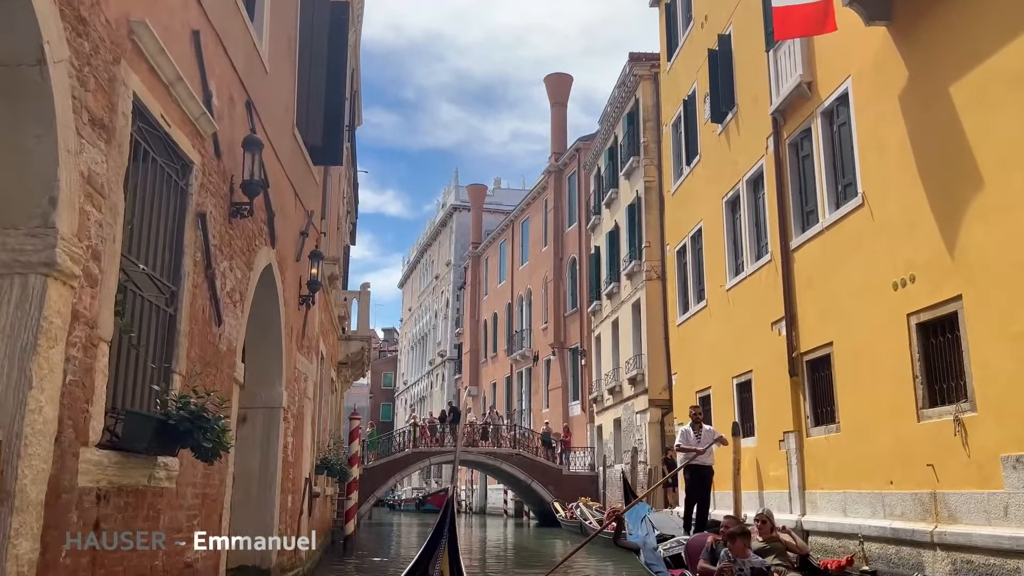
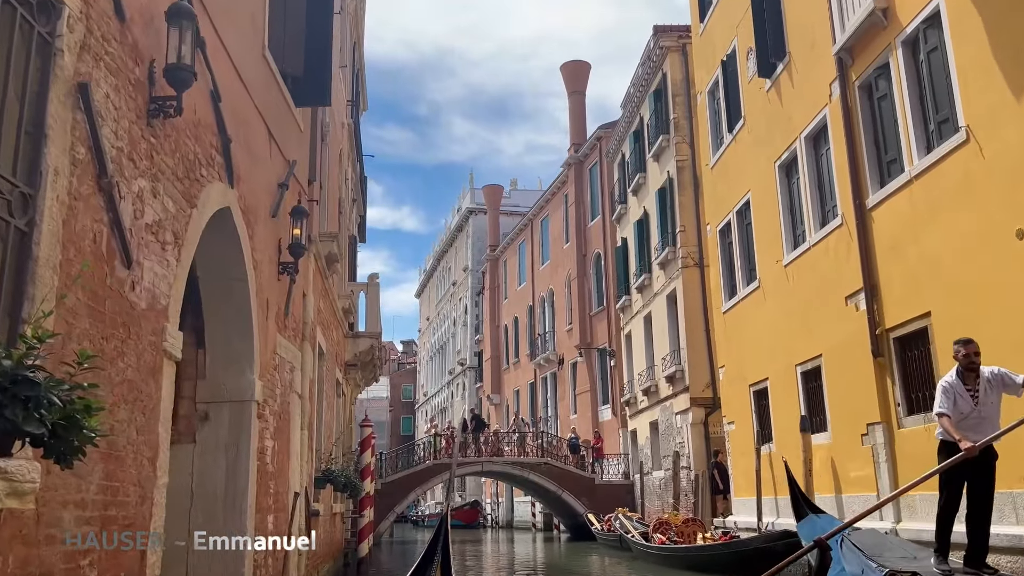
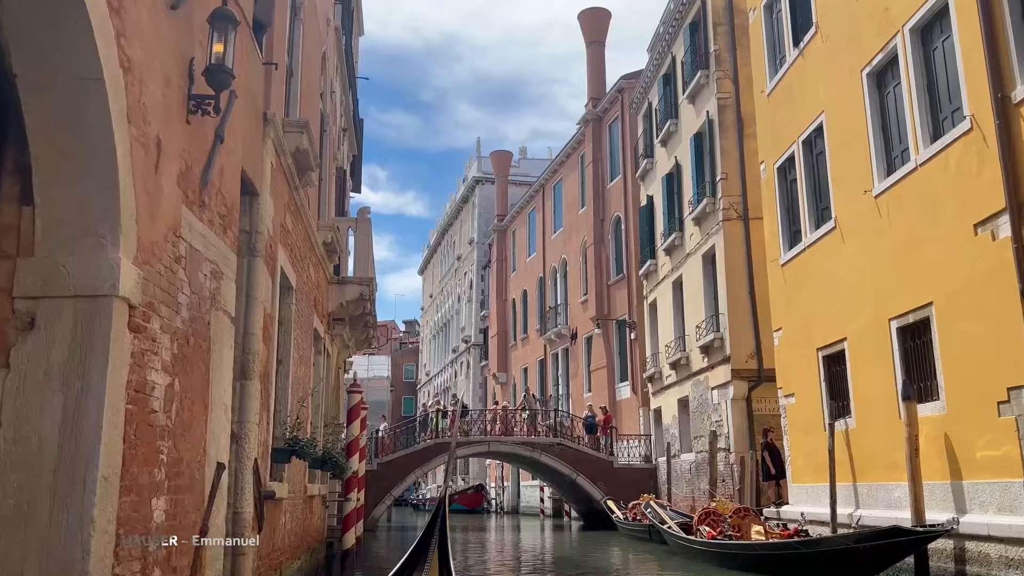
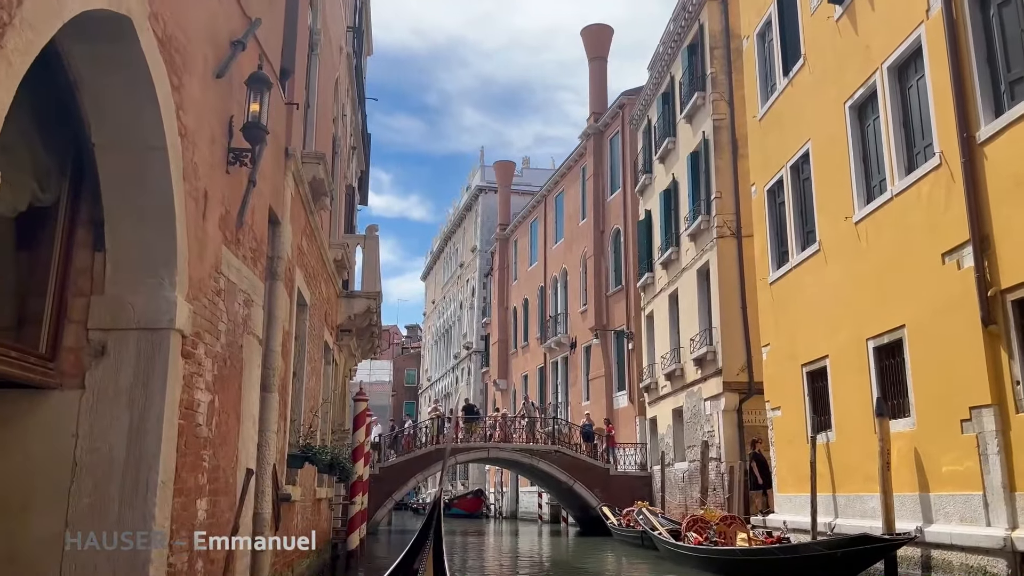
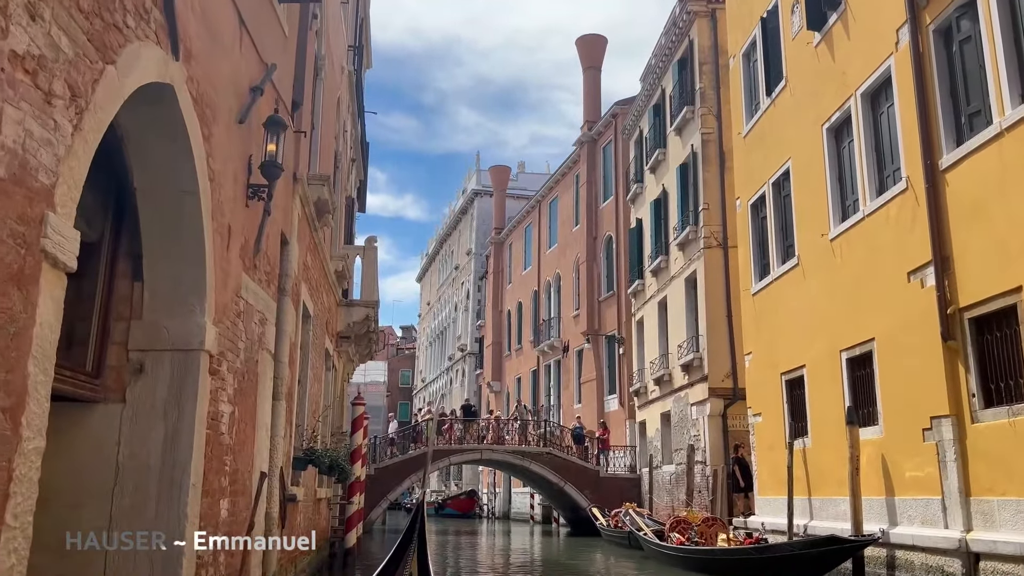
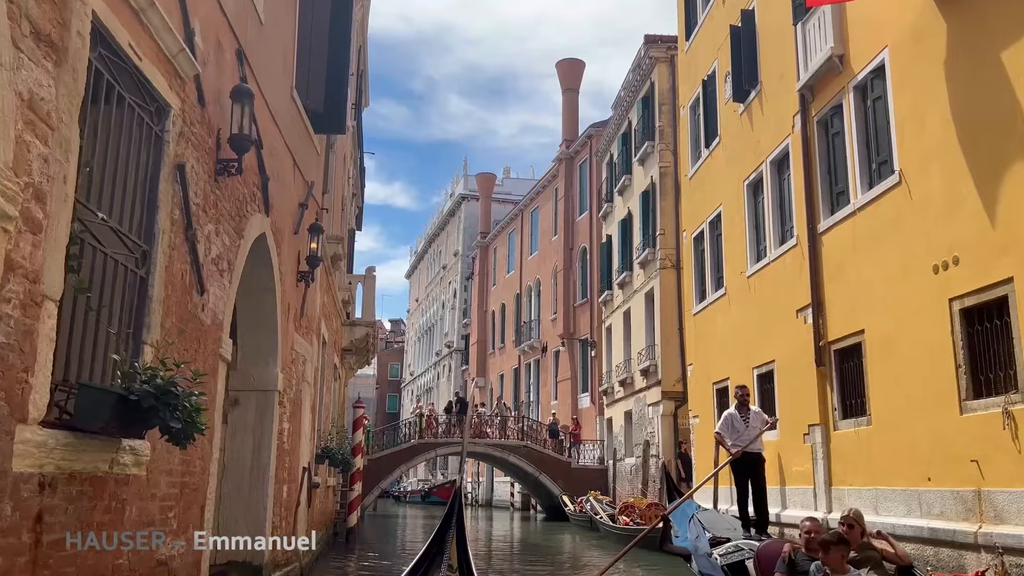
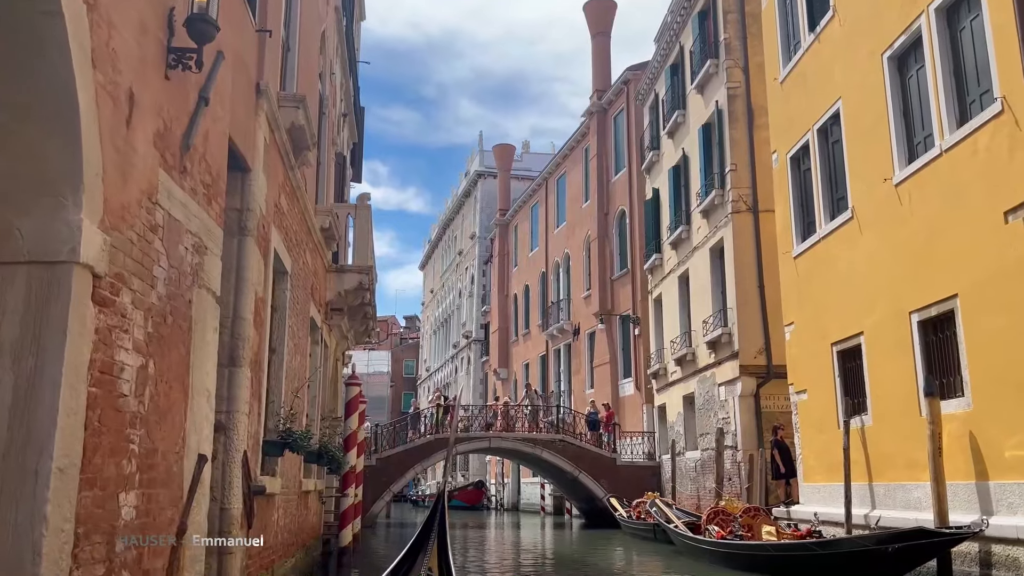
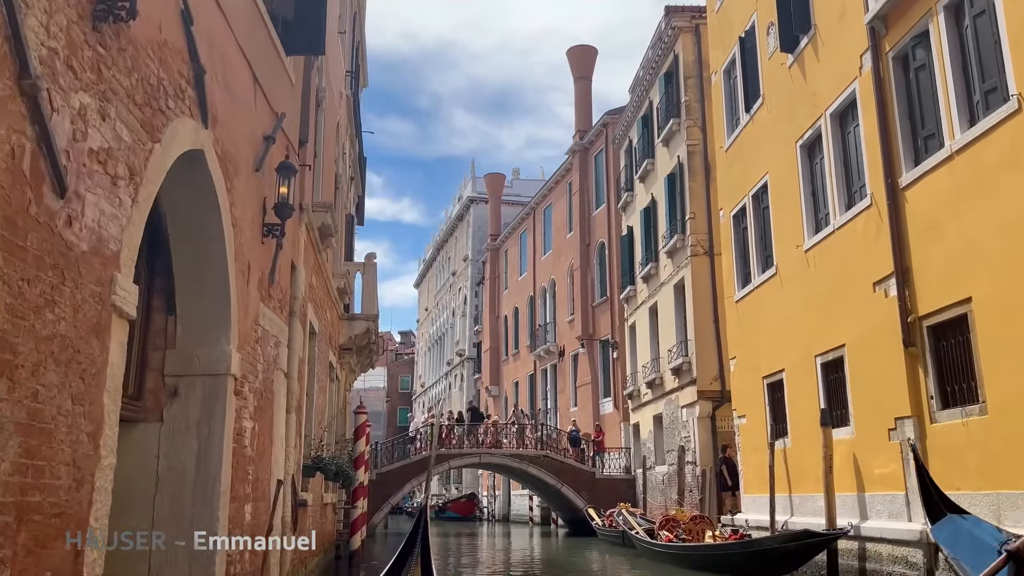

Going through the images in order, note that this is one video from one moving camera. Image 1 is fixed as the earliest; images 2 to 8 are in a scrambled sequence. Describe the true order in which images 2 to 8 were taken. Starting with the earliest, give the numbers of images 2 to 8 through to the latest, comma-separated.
6, 2, 8, 5, 4, 3, 7
